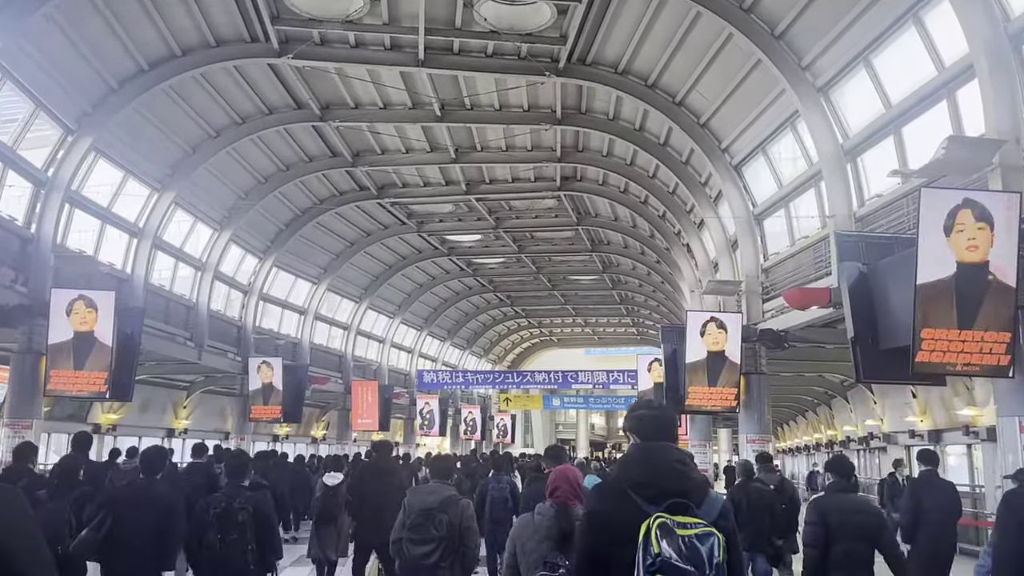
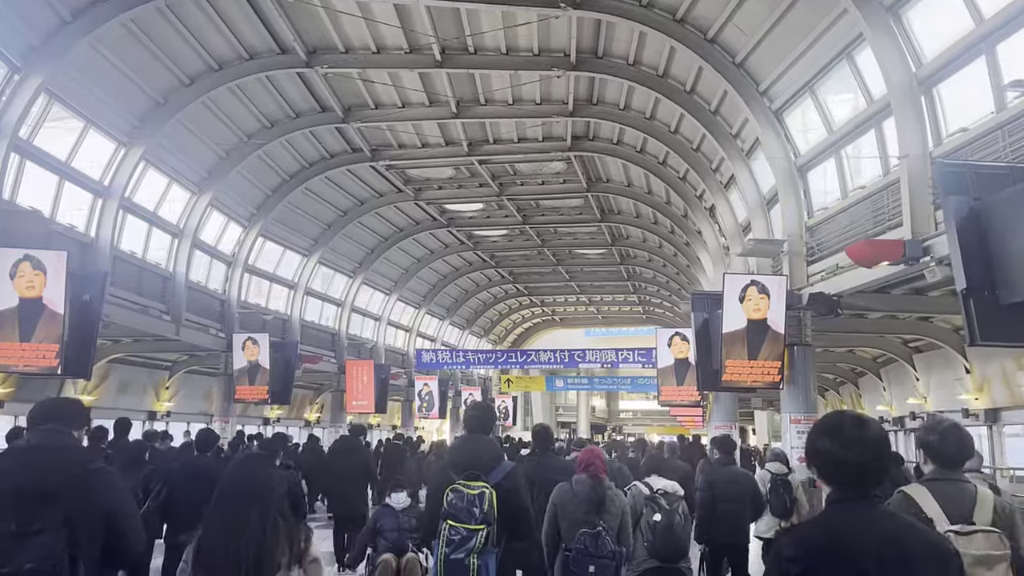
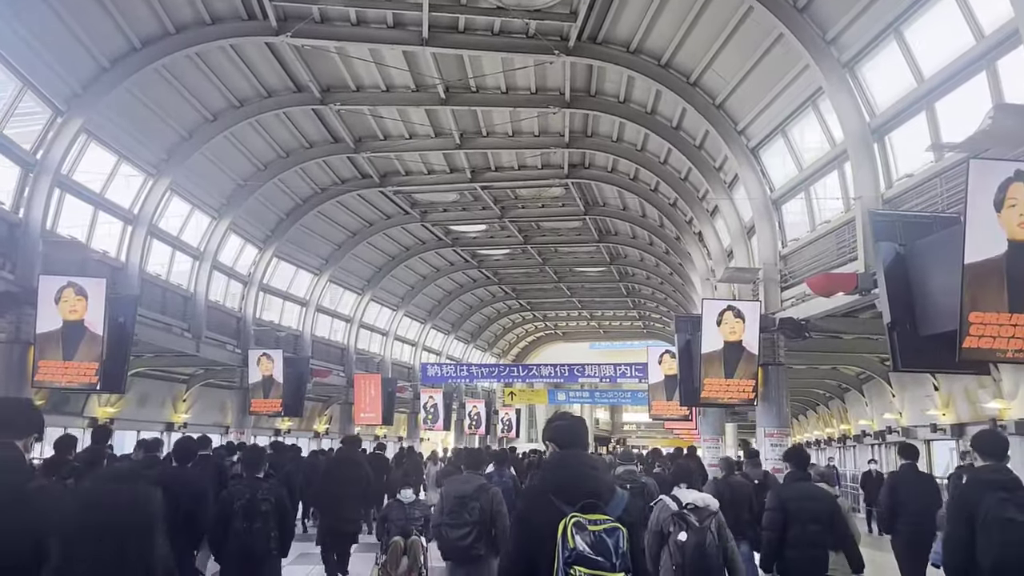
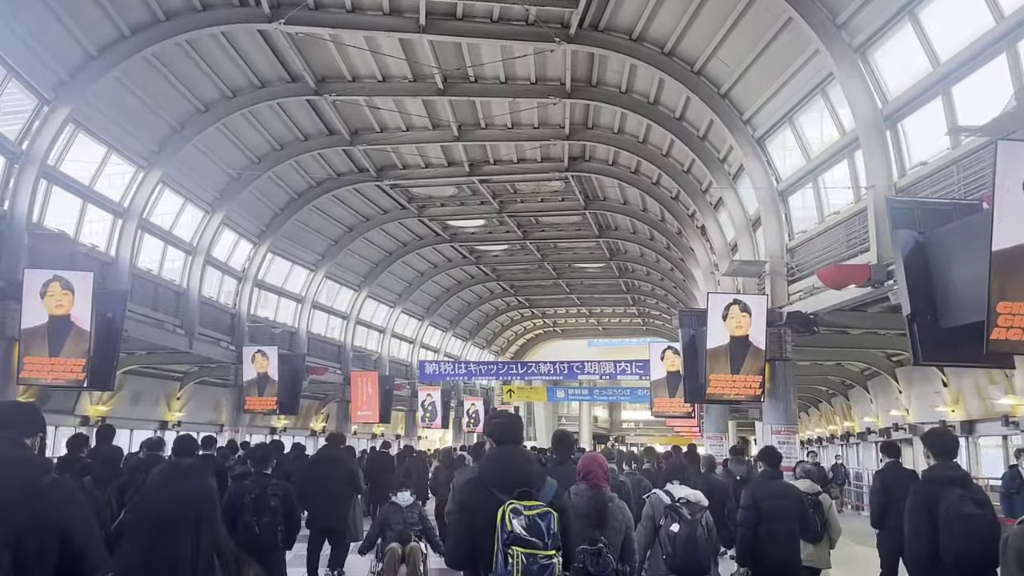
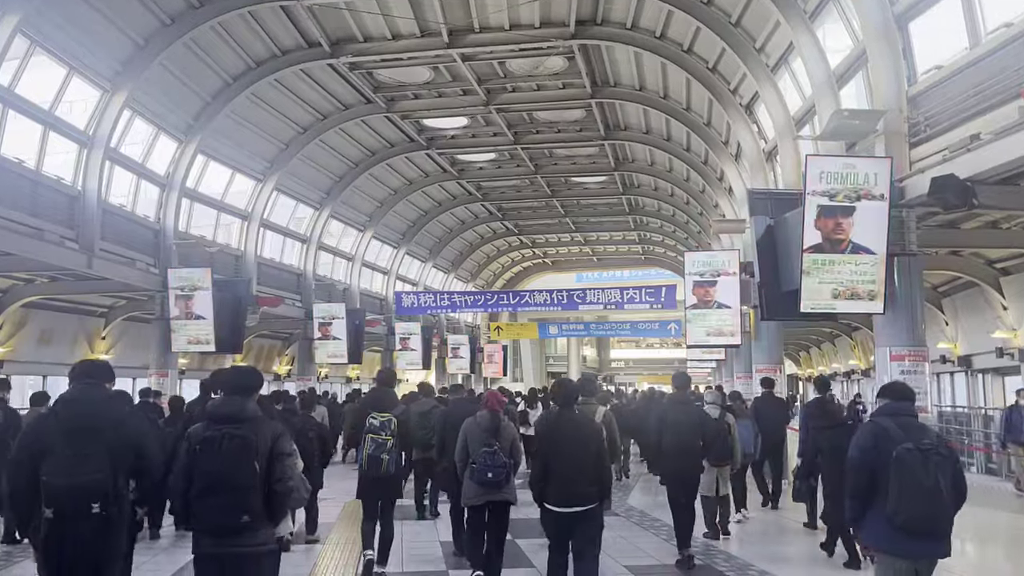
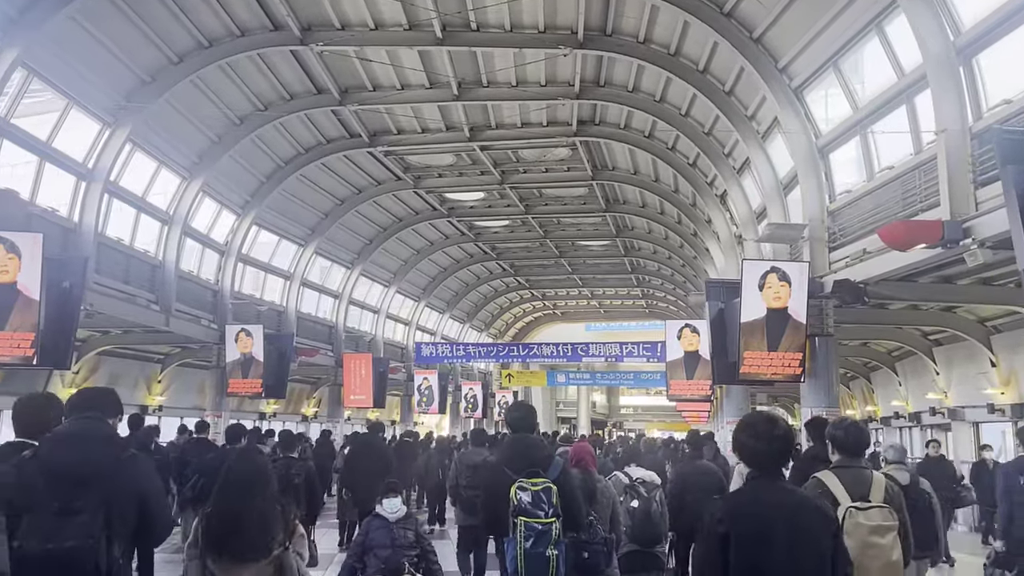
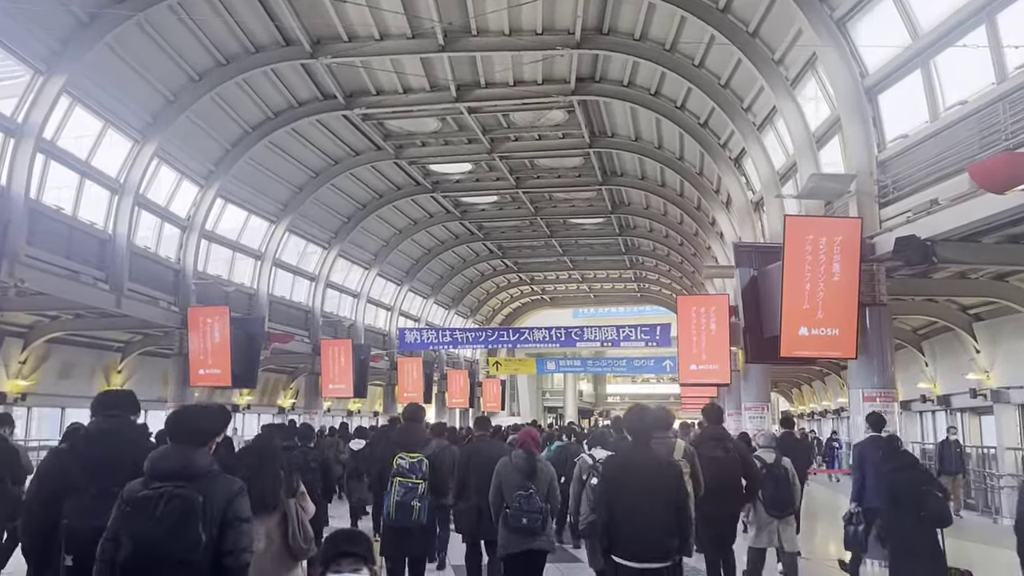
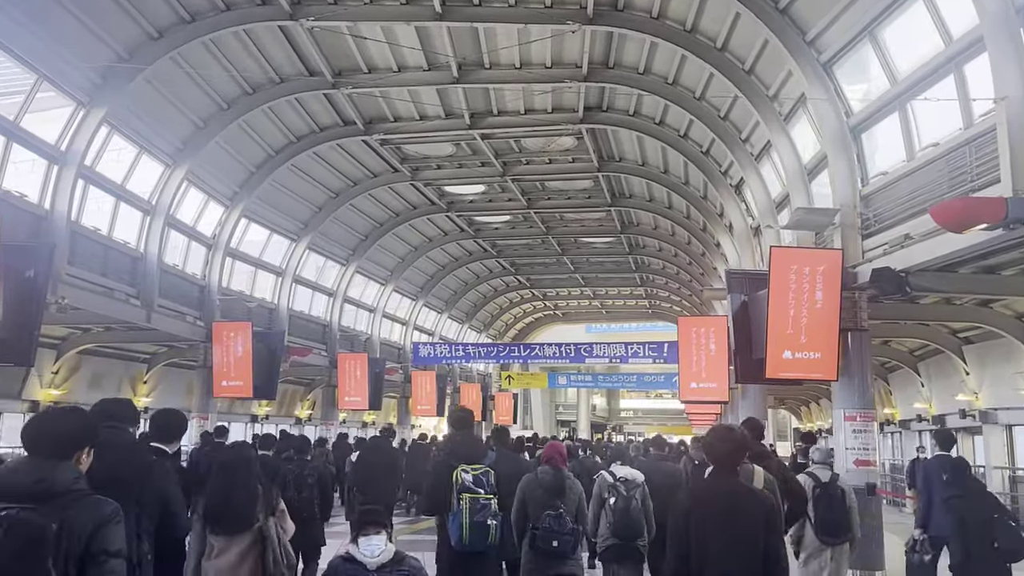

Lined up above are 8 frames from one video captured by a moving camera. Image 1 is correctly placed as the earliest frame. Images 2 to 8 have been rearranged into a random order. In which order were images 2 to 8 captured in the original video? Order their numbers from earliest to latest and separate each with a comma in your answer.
3, 4, 2, 6, 8, 7, 5
